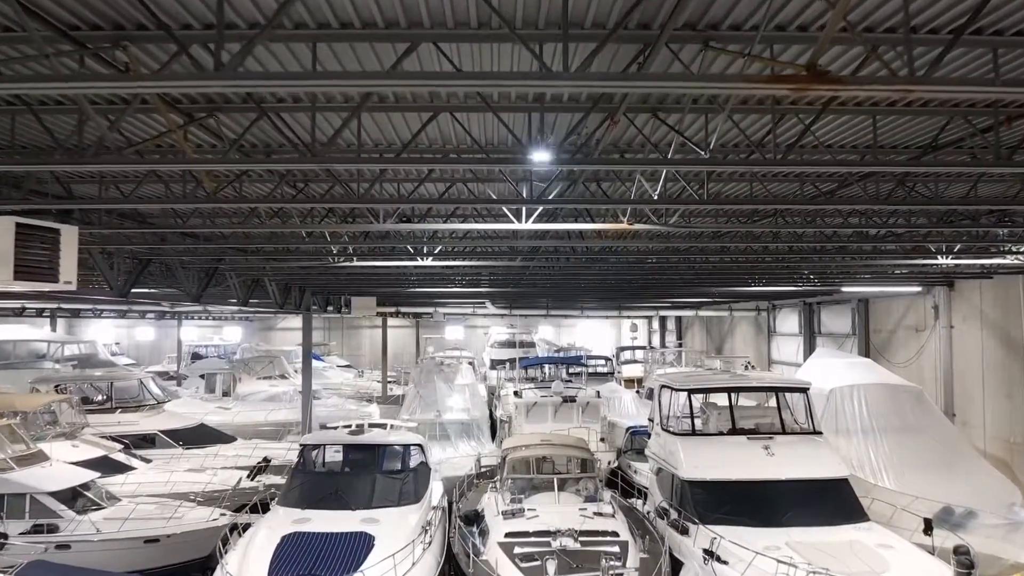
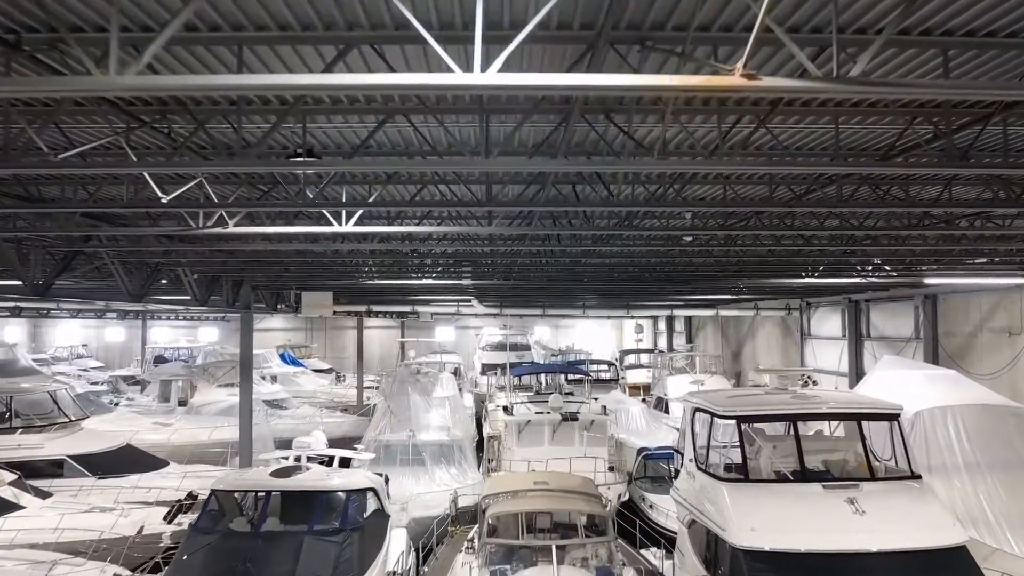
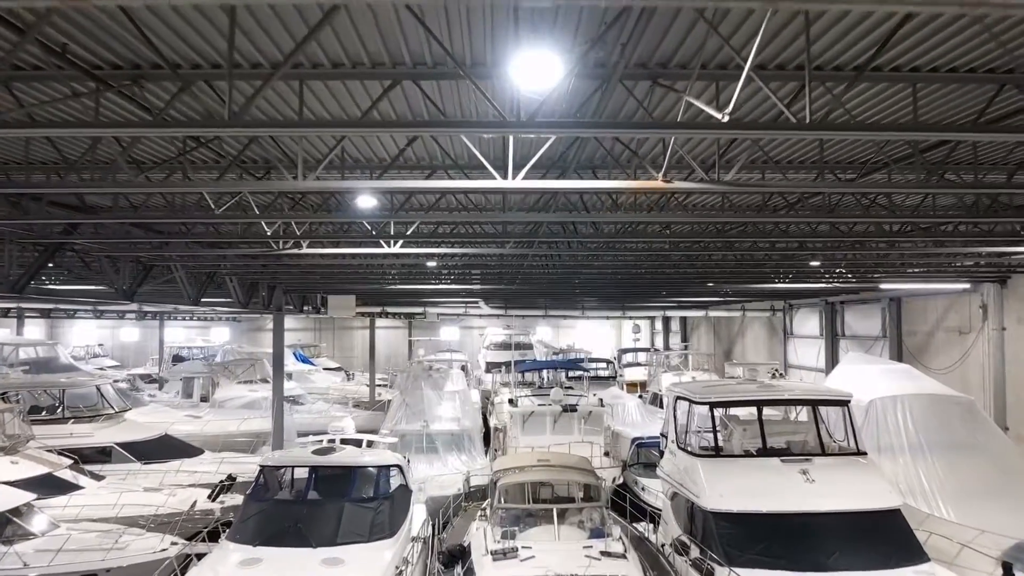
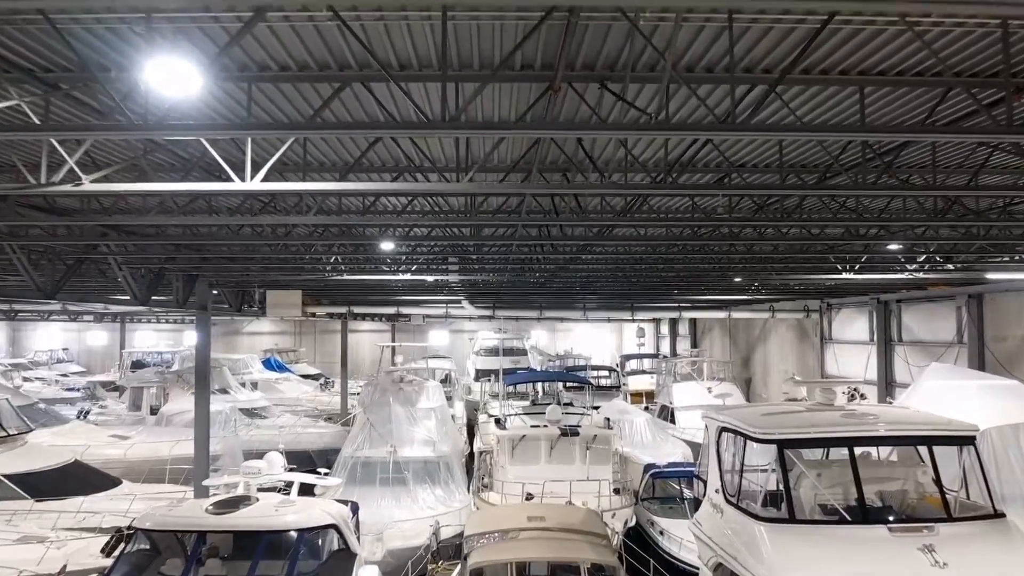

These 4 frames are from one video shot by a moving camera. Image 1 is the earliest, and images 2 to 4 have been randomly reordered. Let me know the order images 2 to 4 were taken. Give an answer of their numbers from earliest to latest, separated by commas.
3, 2, 4
